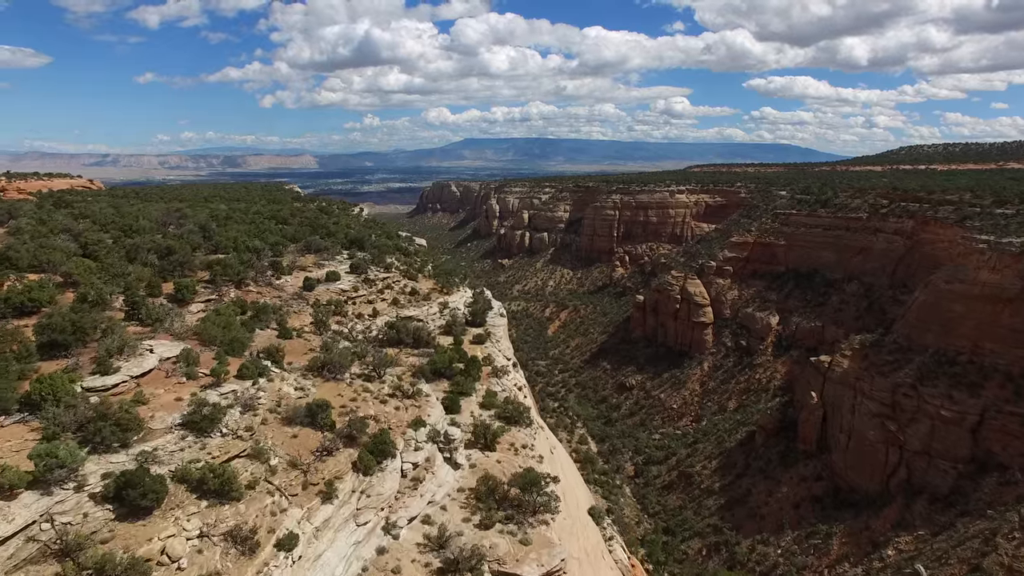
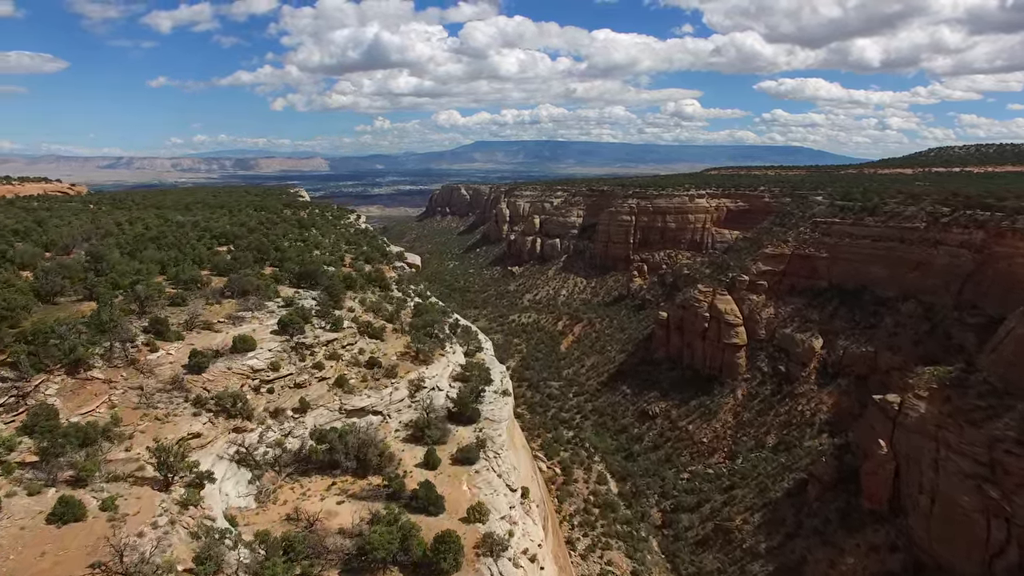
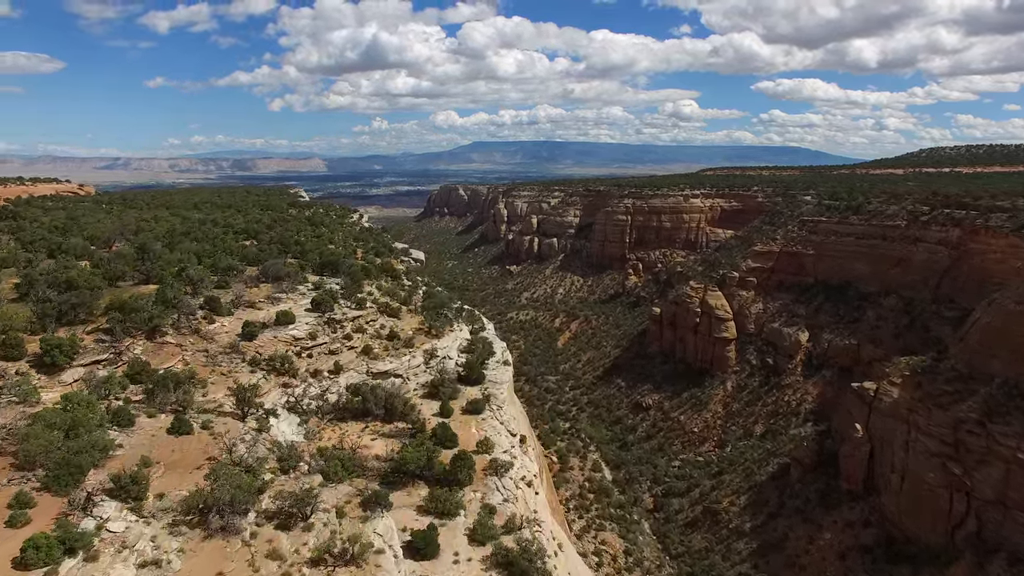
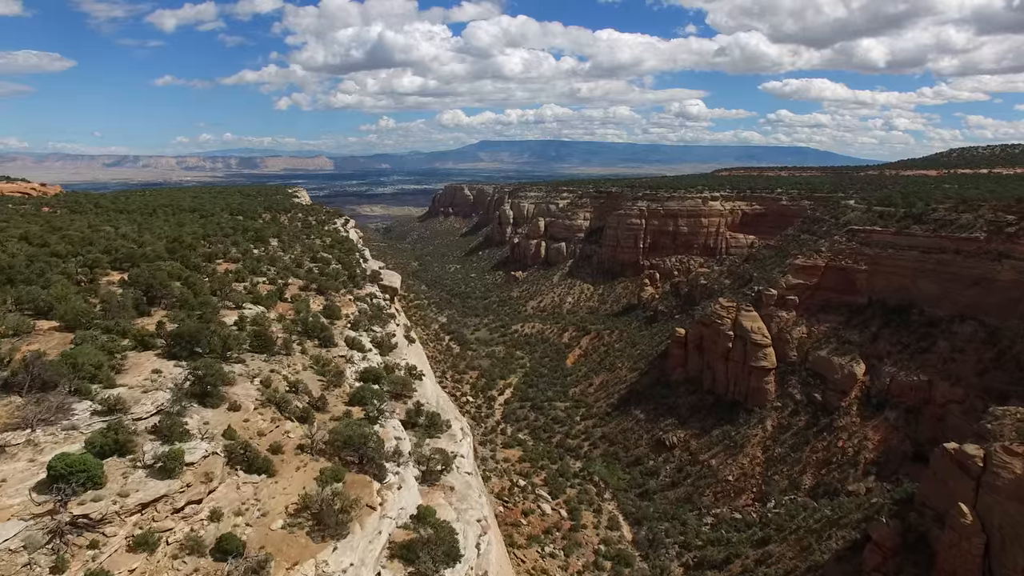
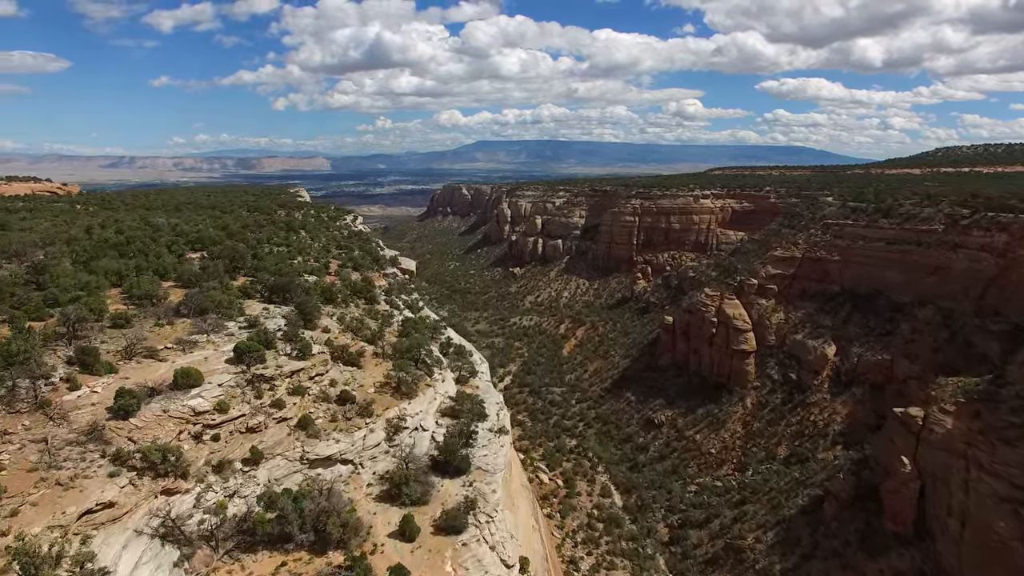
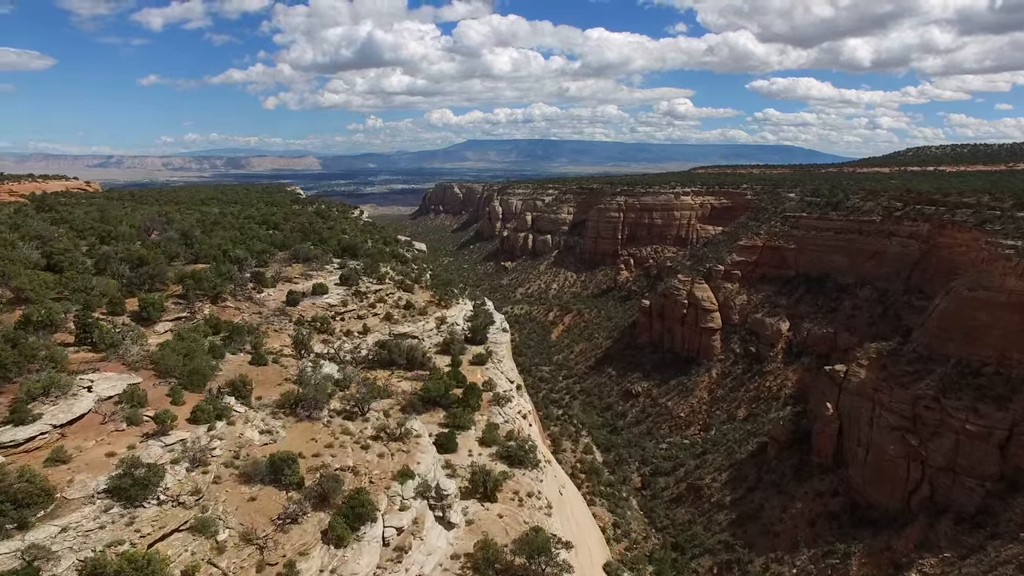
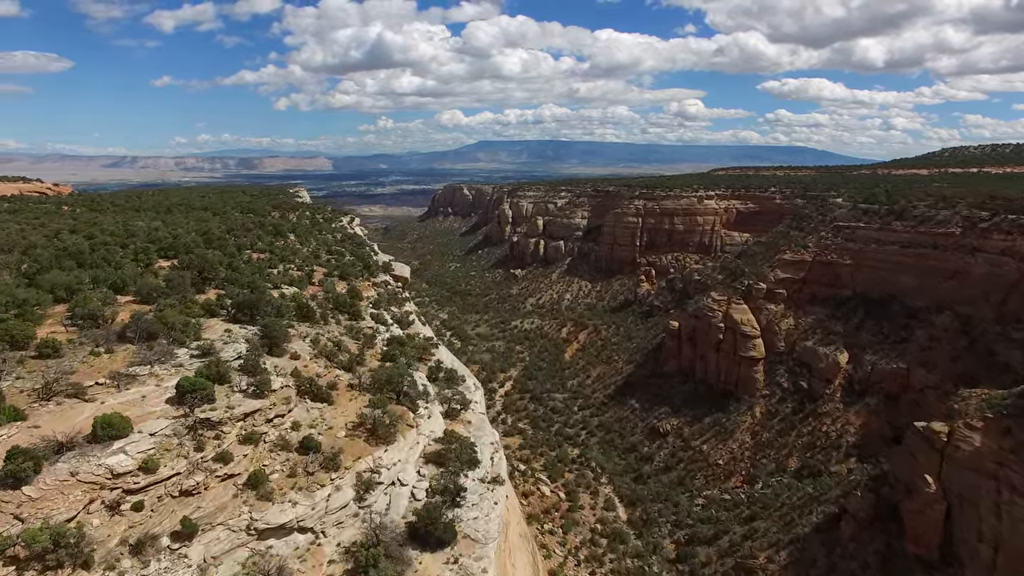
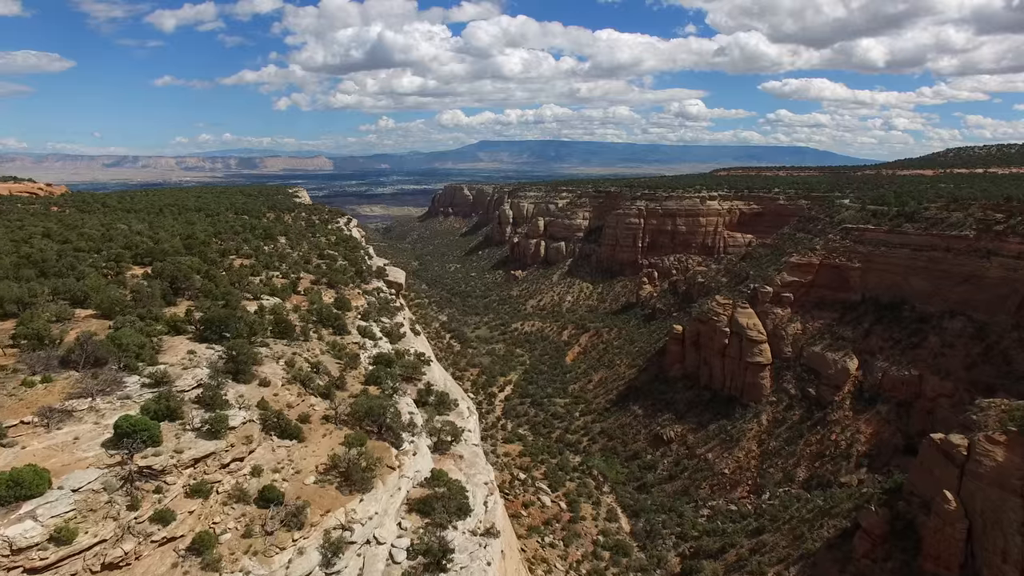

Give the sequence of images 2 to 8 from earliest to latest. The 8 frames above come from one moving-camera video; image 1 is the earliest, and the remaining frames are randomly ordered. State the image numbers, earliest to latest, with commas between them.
6, 3, 2, 5, 7, 8, 4
